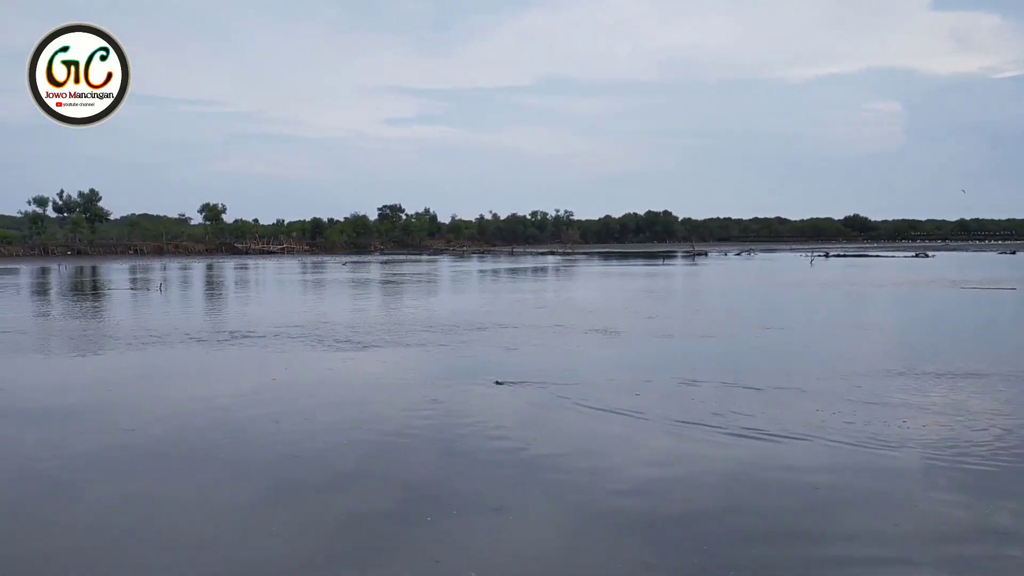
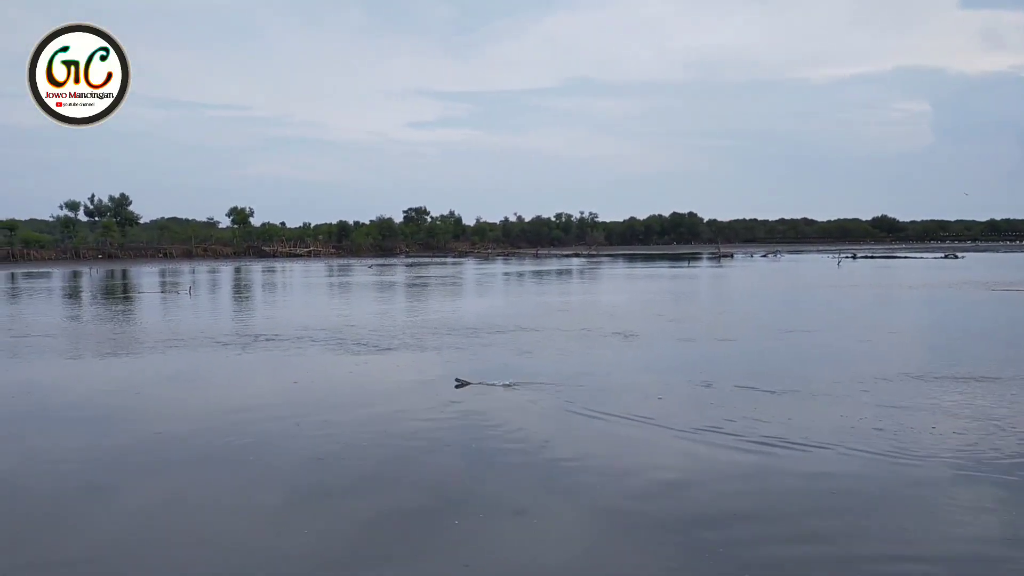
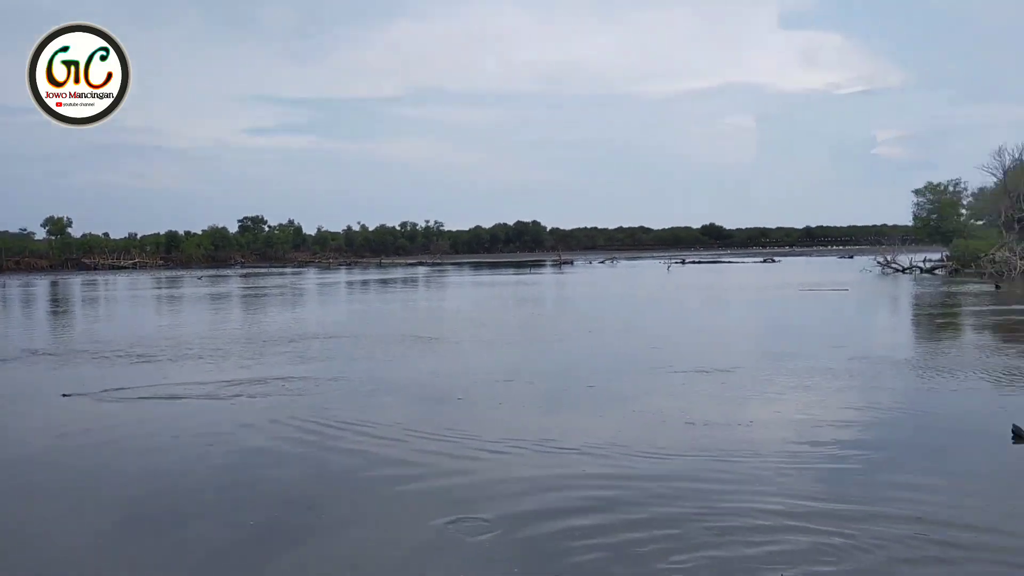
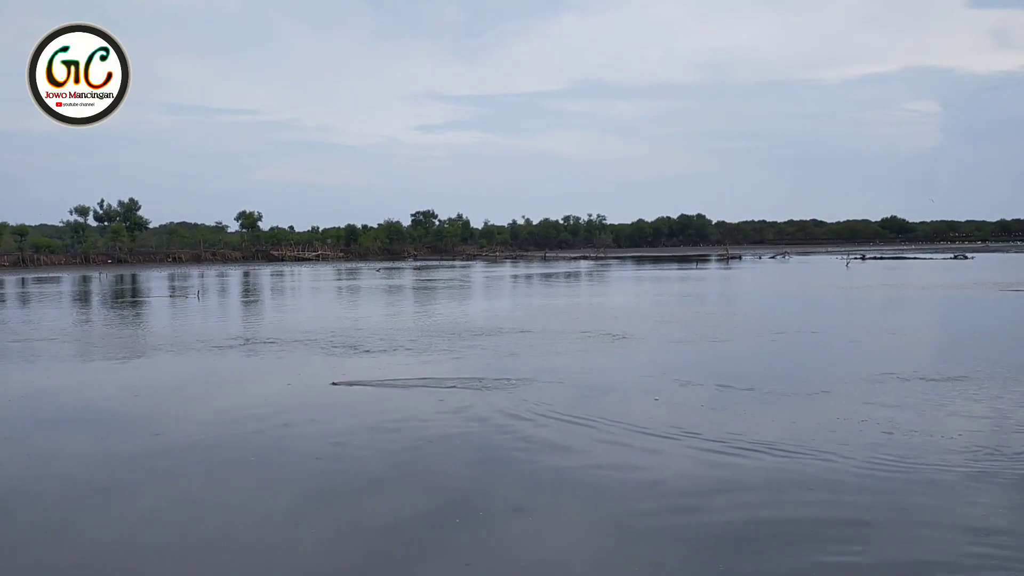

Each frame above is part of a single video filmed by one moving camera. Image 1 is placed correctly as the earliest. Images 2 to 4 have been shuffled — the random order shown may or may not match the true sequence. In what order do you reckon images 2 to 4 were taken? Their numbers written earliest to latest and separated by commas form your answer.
2, 4, 3
